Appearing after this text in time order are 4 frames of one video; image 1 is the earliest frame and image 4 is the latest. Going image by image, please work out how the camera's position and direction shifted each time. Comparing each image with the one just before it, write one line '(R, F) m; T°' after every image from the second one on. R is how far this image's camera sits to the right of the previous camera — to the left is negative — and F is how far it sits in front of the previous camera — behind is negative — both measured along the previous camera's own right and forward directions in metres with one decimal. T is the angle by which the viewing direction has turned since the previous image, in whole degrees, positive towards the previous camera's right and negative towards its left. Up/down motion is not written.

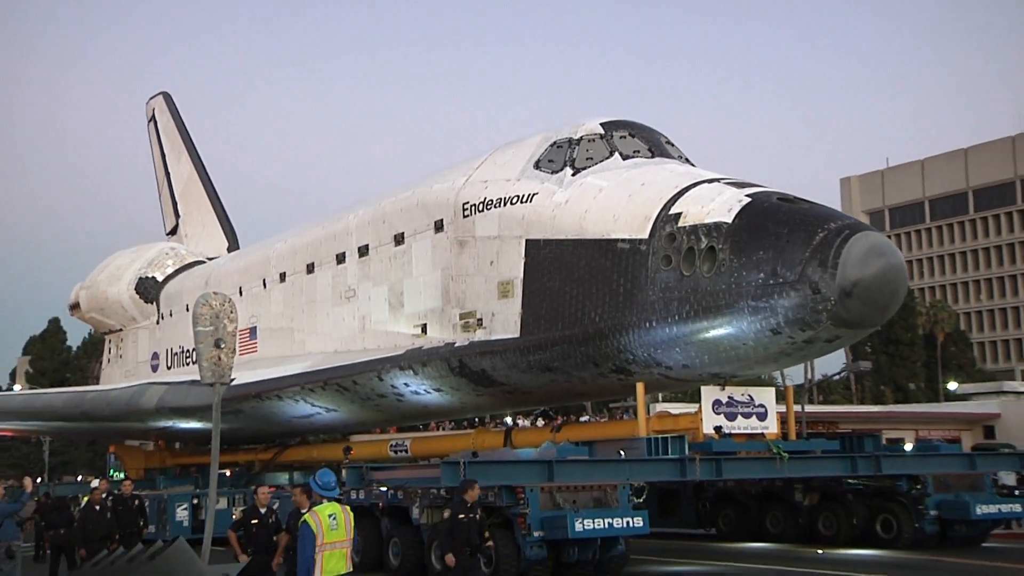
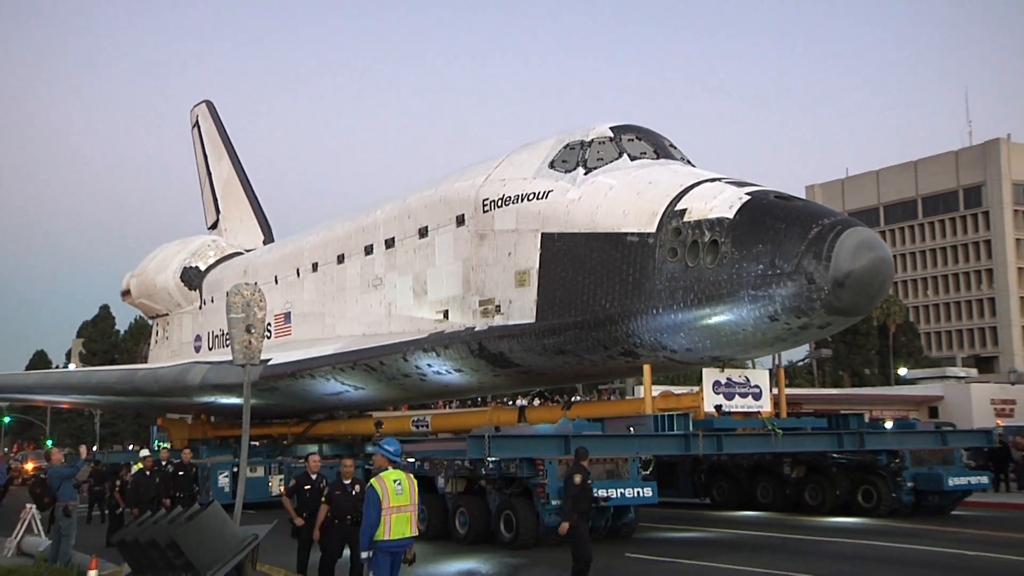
(-0.3, -0.7) m; +1°
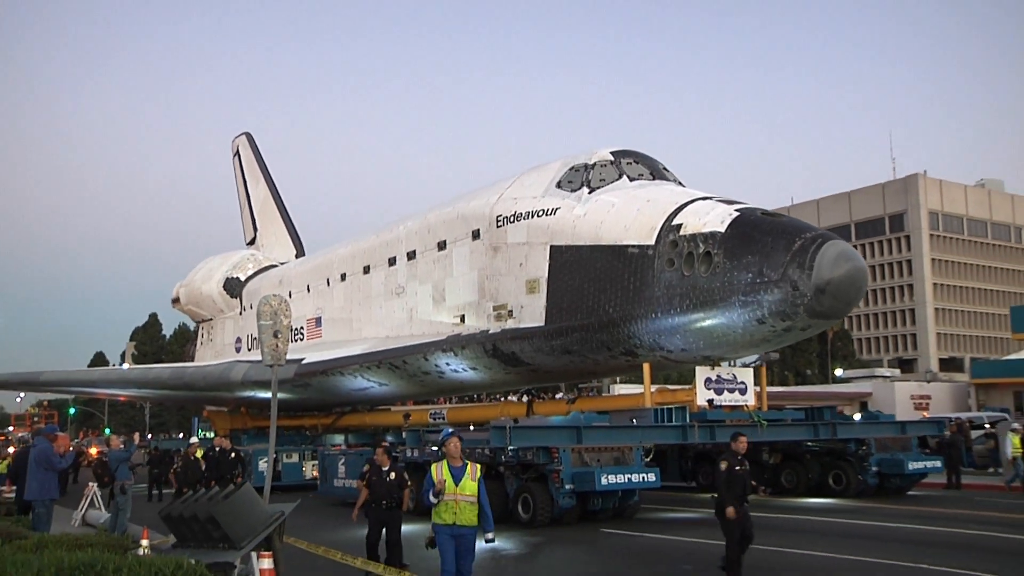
(-0.6, -1.0) m; +3°
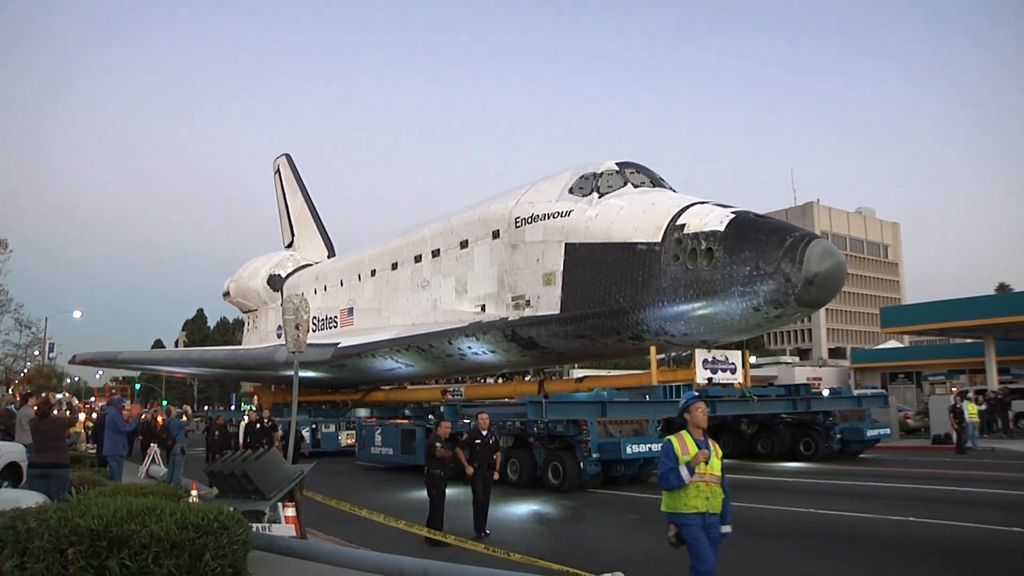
(-1.7, -1.0) m; +7°
